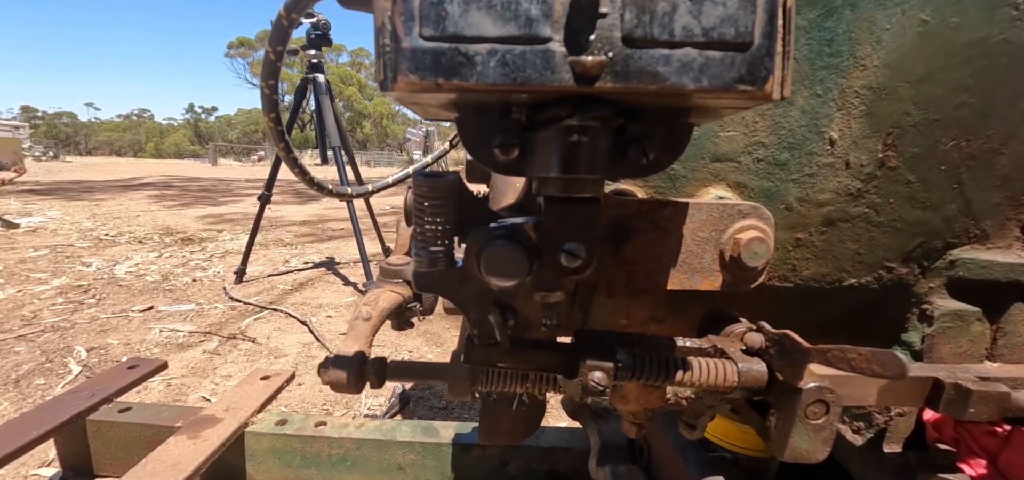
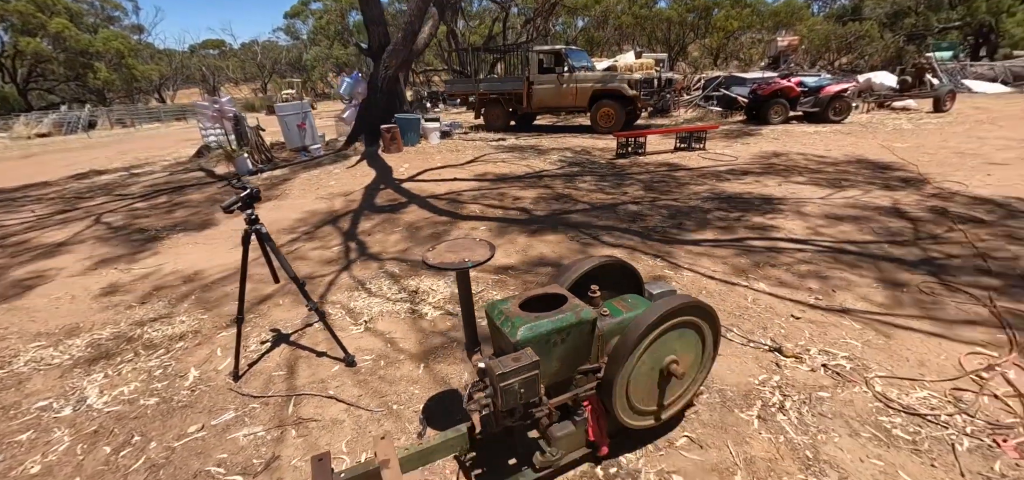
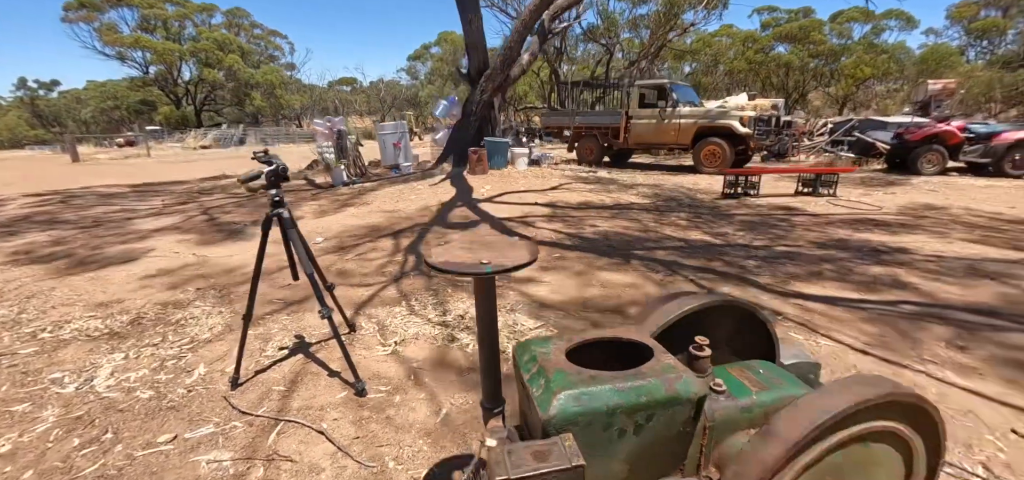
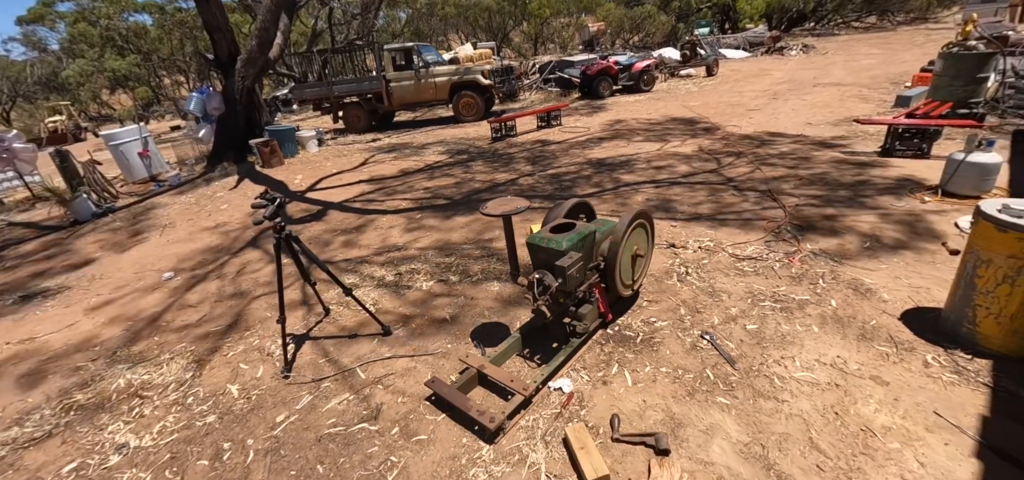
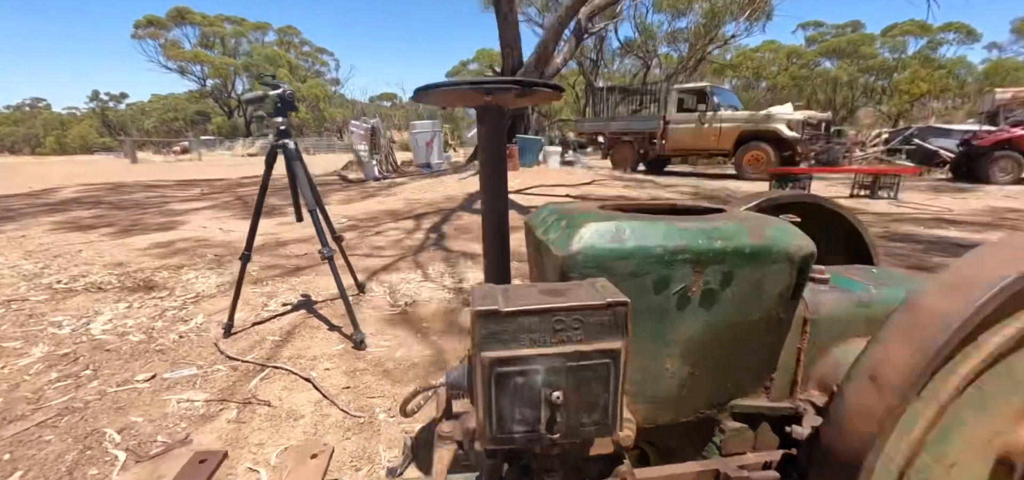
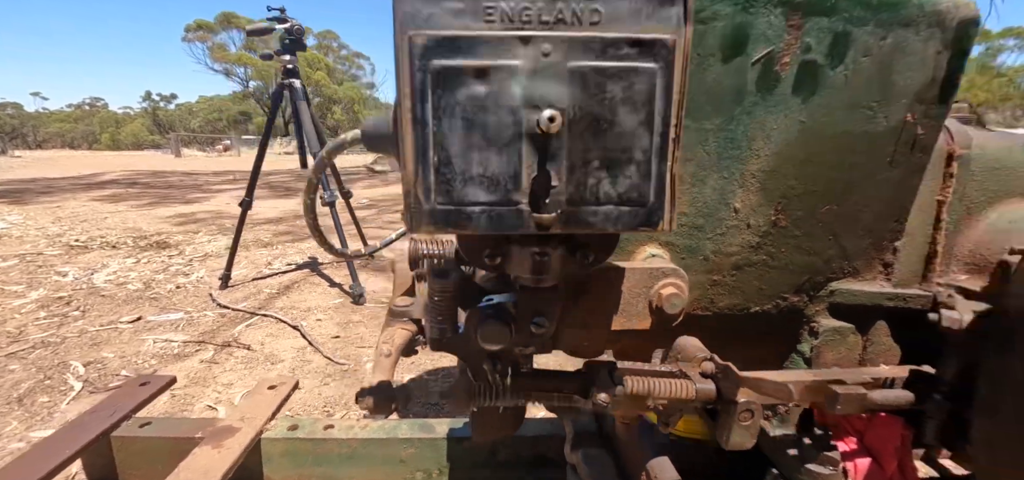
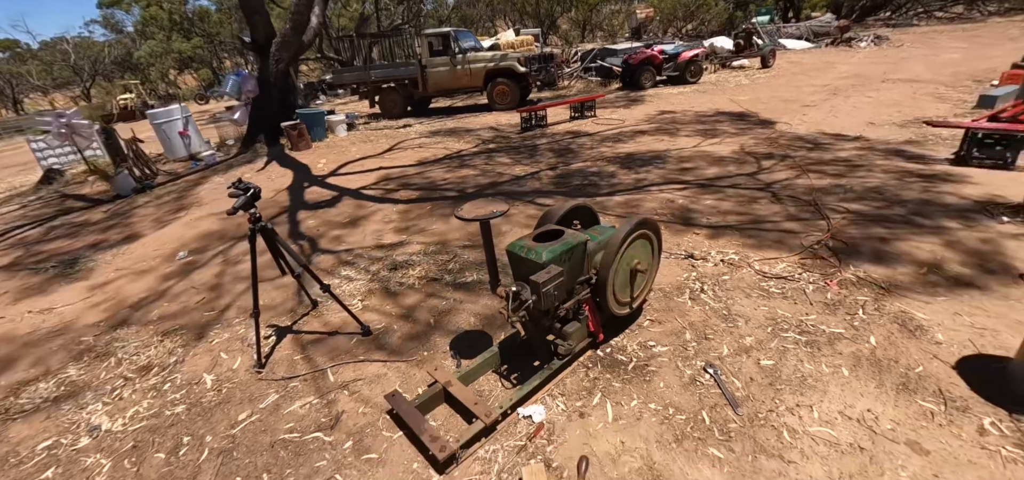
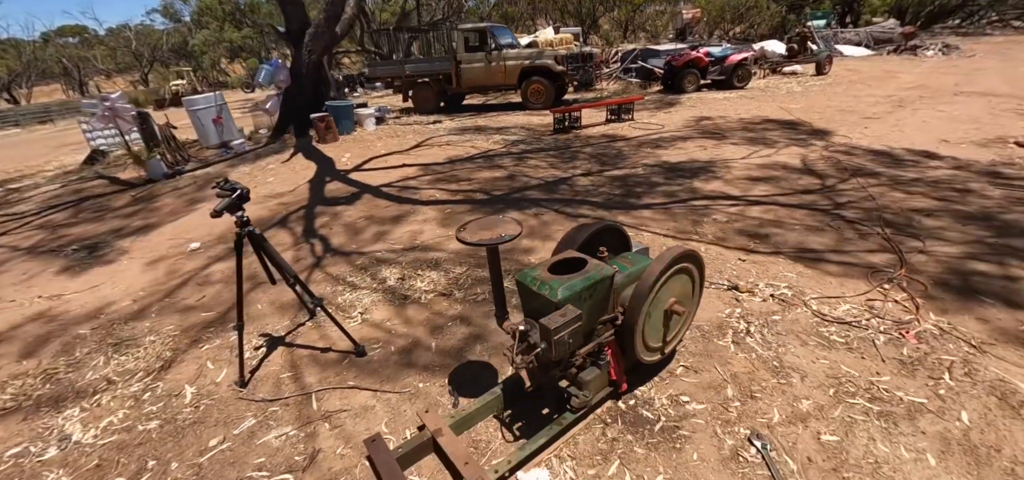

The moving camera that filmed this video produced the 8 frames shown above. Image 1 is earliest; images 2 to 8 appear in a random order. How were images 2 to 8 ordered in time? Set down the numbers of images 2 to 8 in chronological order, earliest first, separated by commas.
6, 5, 3, 2, 8, 7, 4
